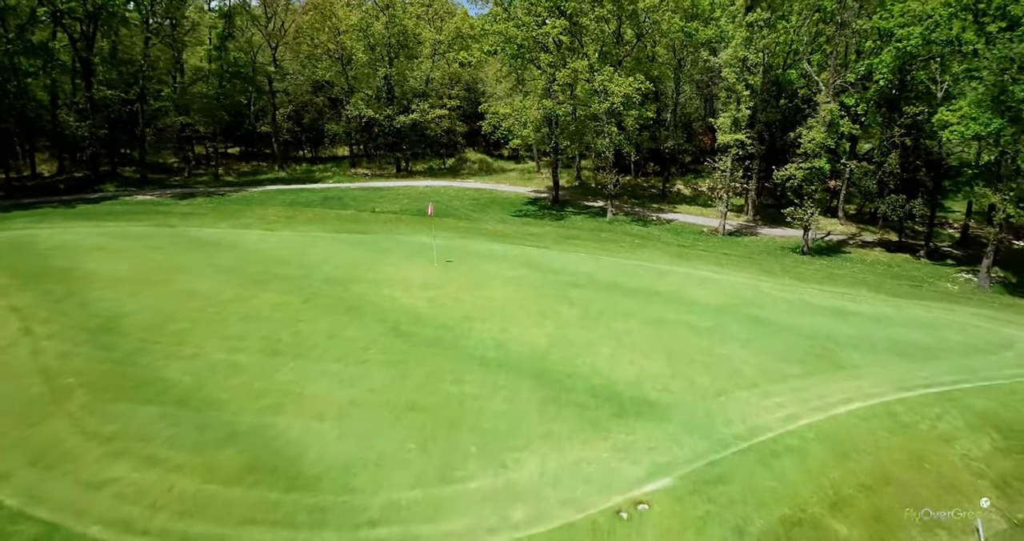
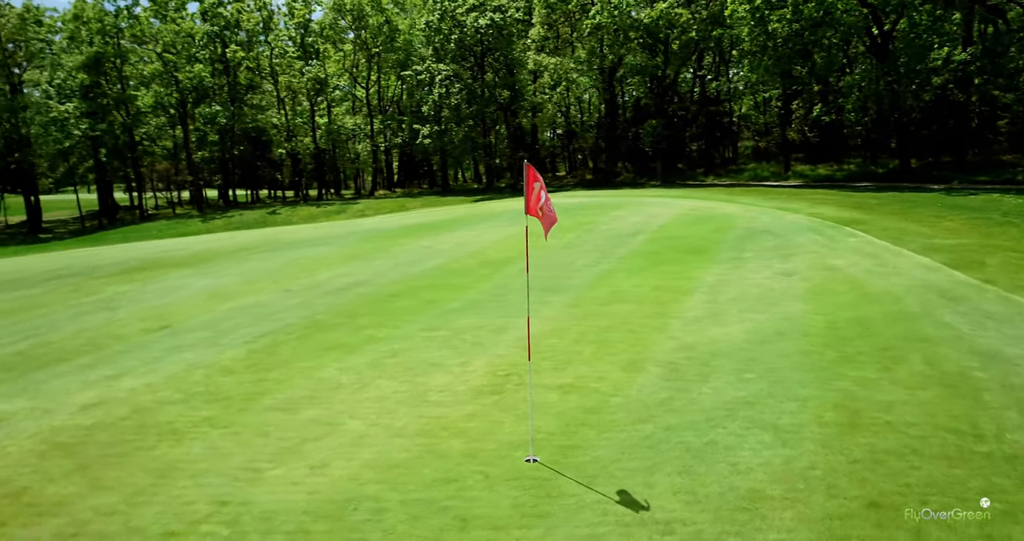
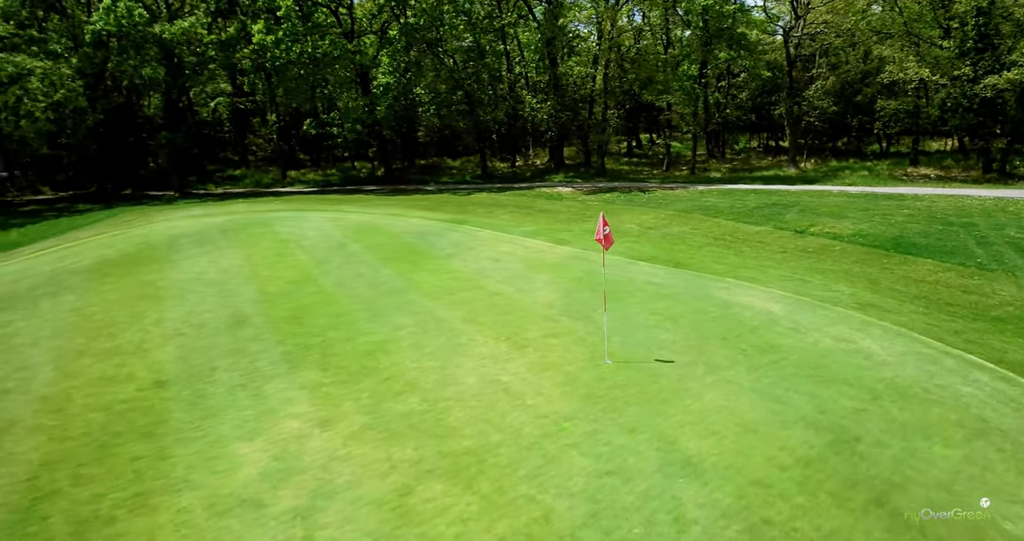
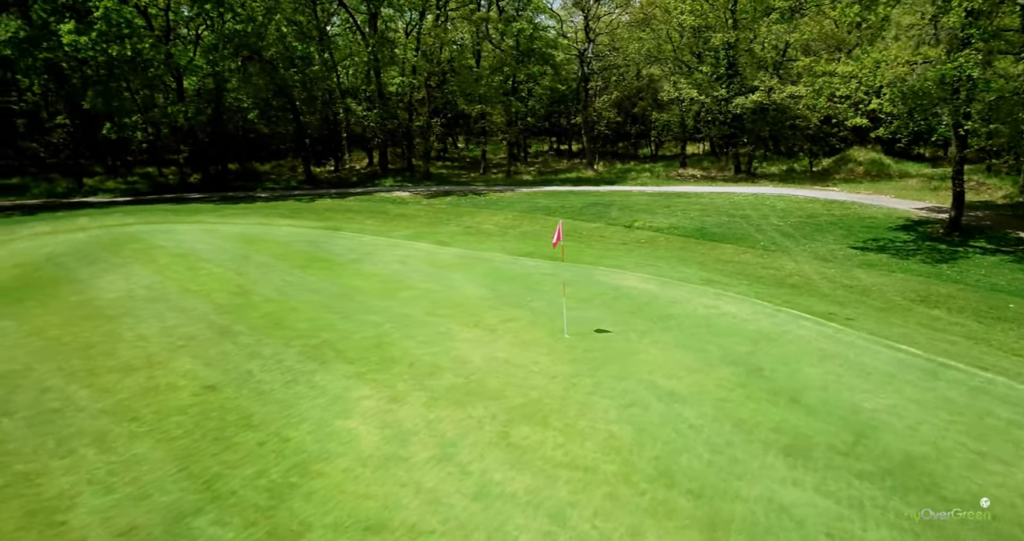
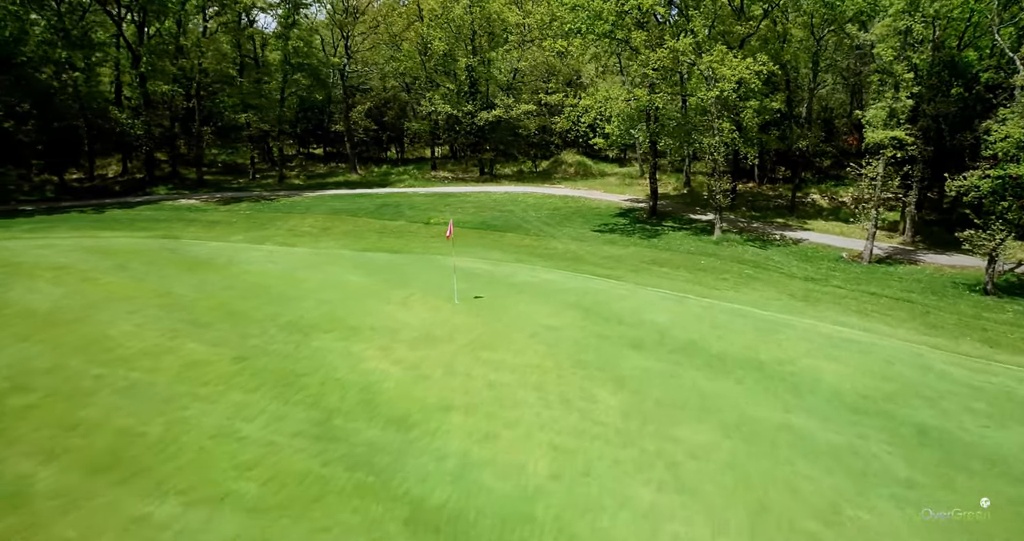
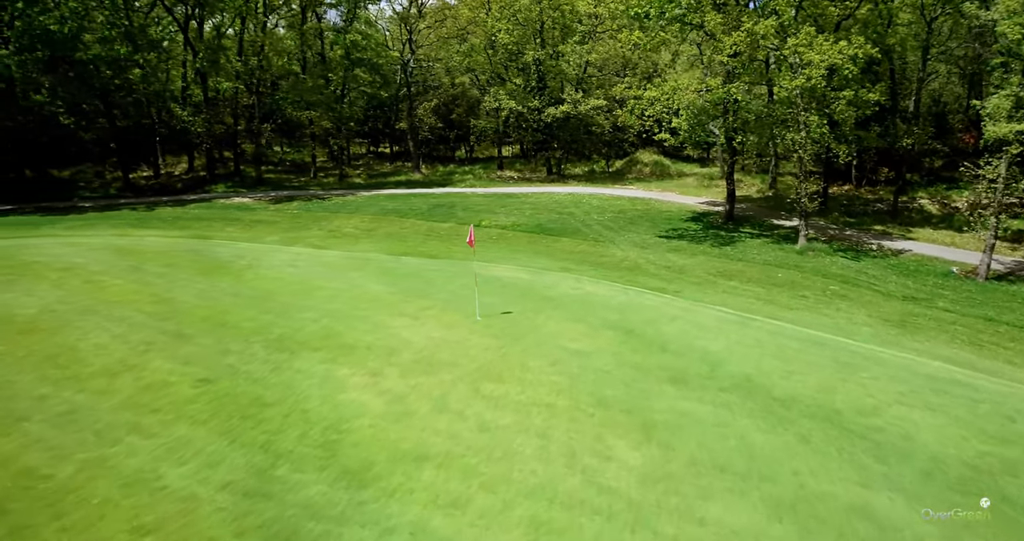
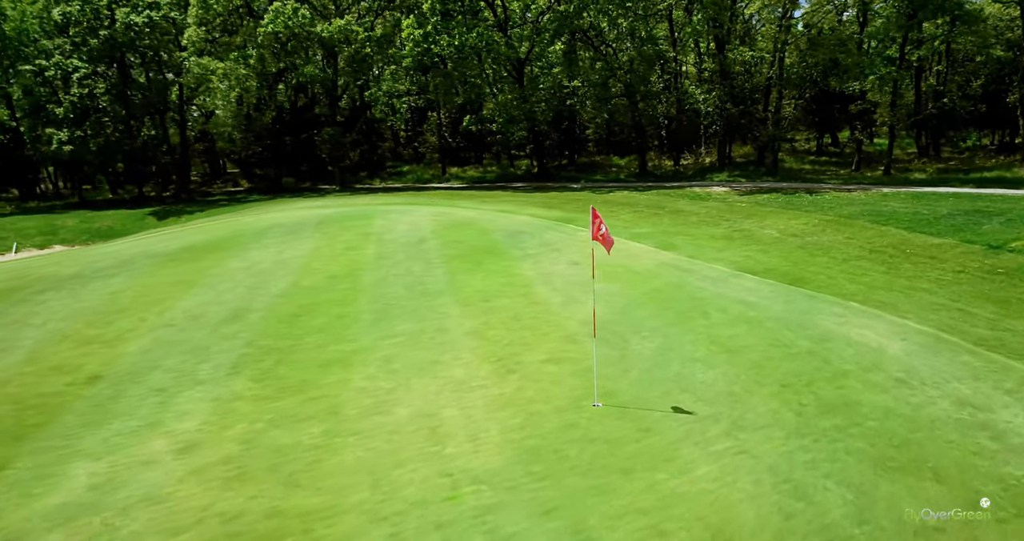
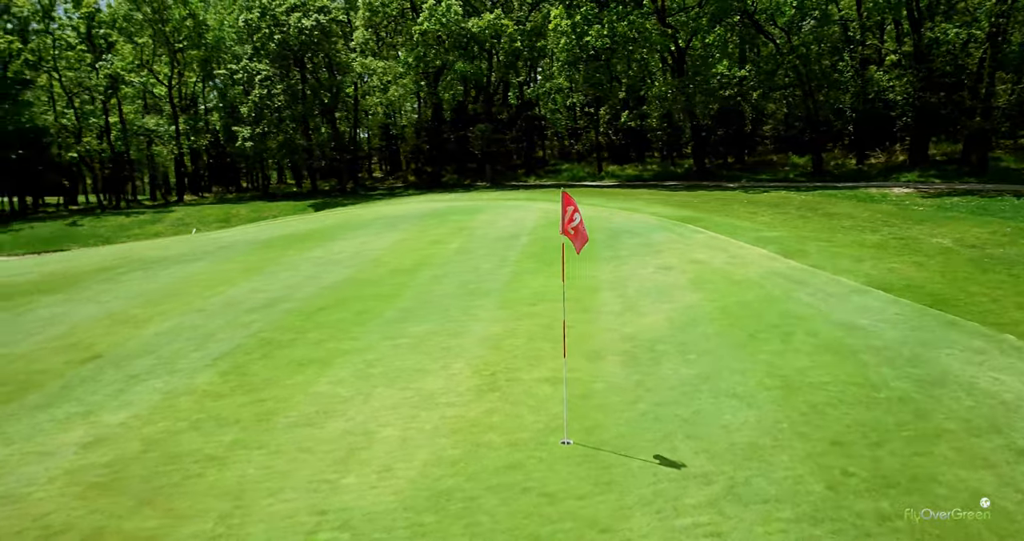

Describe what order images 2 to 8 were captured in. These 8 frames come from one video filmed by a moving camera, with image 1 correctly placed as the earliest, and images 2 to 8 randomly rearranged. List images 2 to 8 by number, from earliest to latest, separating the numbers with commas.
5, 6, 4, 3, 7, 8, 2
